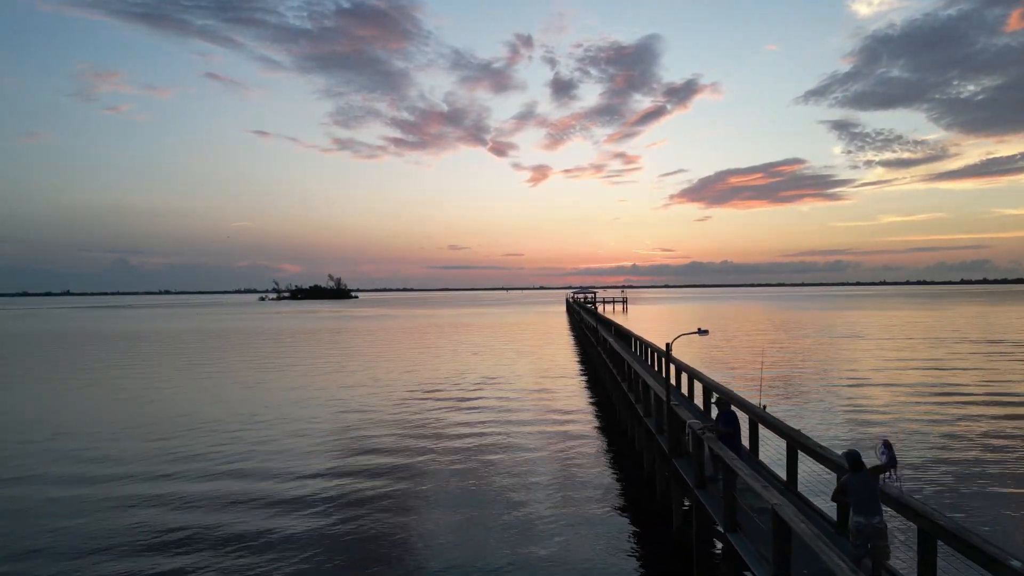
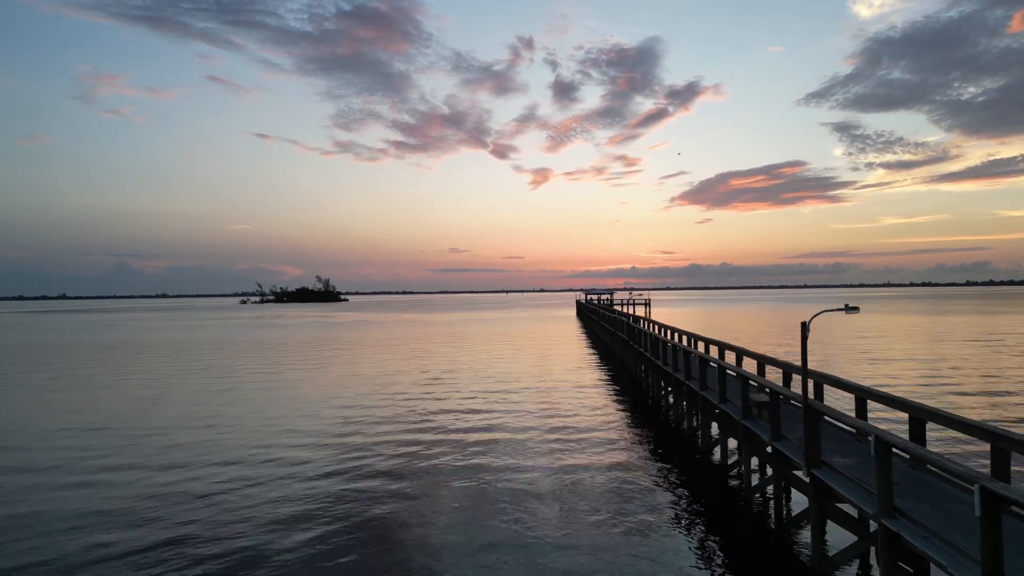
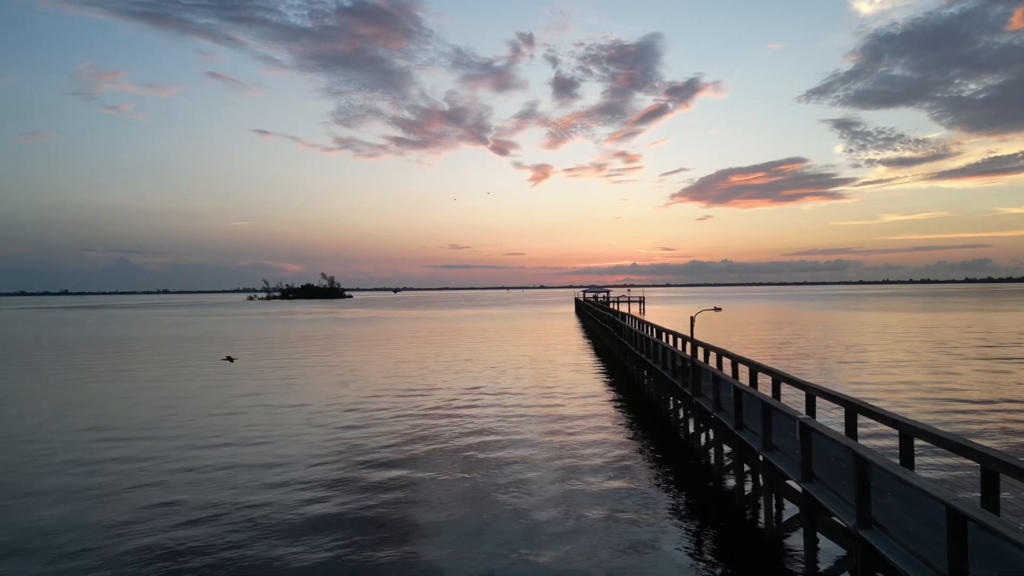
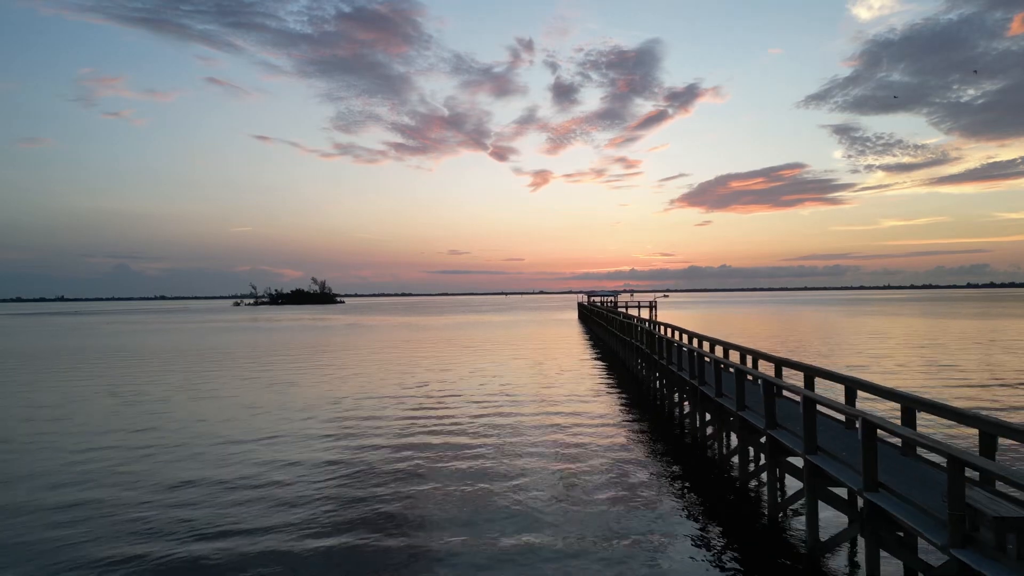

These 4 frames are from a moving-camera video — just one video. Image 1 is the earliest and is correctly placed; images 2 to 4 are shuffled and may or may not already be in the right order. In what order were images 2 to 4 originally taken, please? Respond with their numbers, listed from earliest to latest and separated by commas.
3, 2, 4
